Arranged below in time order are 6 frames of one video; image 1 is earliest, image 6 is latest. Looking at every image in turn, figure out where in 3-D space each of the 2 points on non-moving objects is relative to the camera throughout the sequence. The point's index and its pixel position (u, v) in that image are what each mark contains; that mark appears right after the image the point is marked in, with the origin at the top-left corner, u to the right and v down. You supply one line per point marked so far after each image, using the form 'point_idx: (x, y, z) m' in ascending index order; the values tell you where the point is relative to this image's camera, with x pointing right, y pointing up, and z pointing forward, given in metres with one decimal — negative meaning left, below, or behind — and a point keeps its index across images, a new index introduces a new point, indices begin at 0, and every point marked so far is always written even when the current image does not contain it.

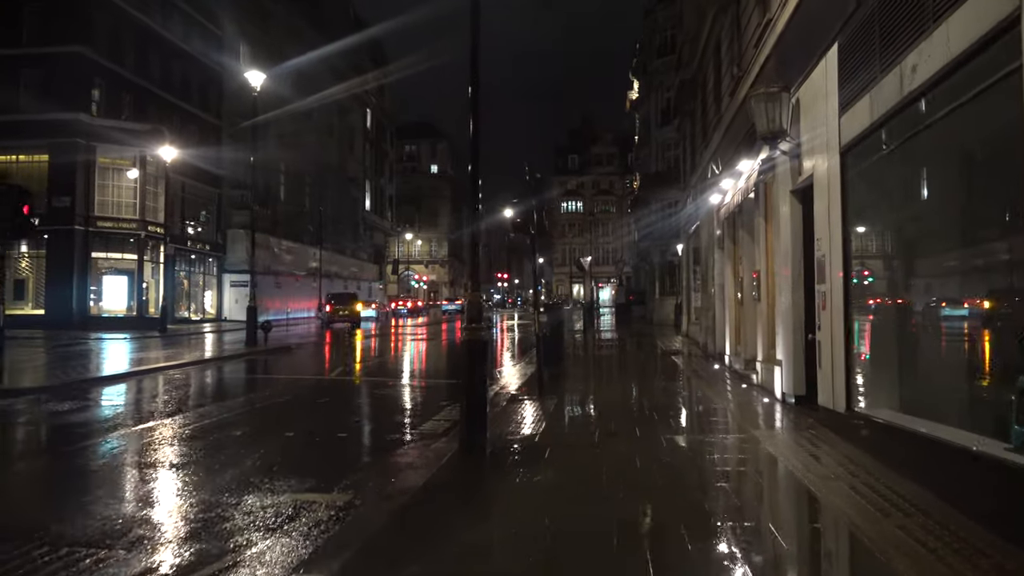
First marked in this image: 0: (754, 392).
0: (+3.9, -1.7, +11.7) m
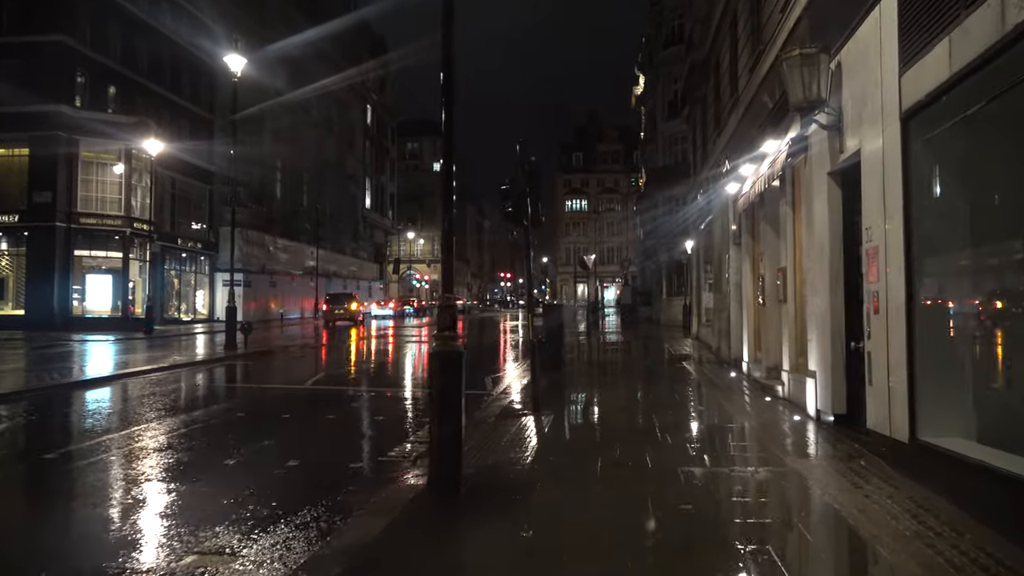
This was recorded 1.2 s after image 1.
0: (+3.7, -1.7, +10.2) m
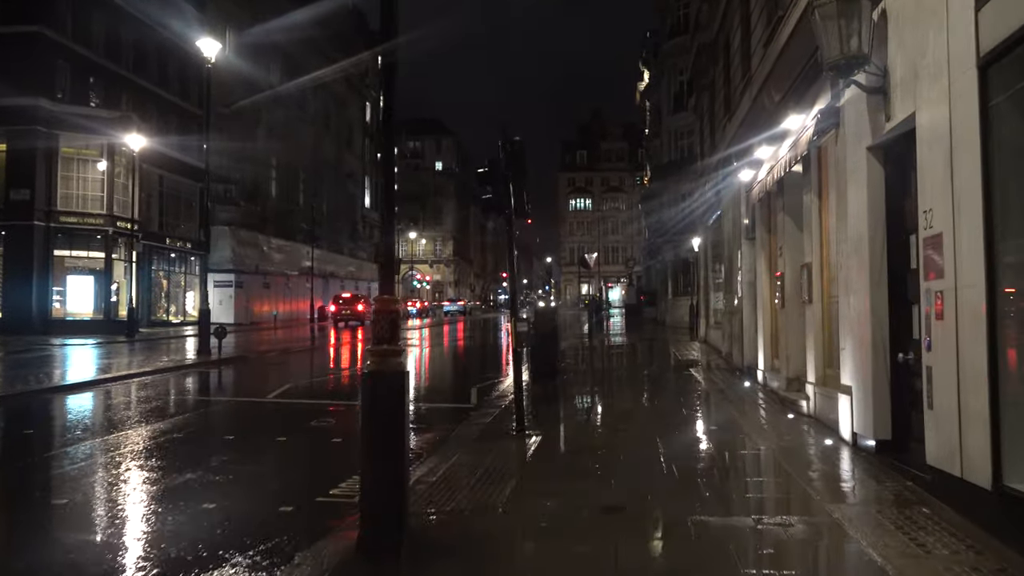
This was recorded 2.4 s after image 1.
0: (+3.5, -1.7, +8.8) m
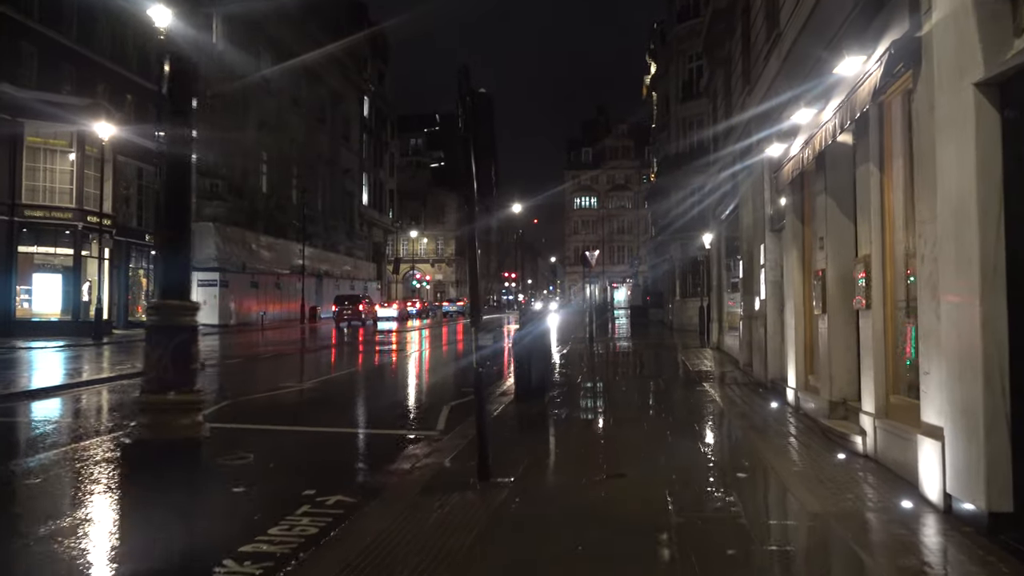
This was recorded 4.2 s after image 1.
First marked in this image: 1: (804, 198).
0: (+3.2, -1.7, +6.6) m
1: (+4.0, +1.2, +10.1) m
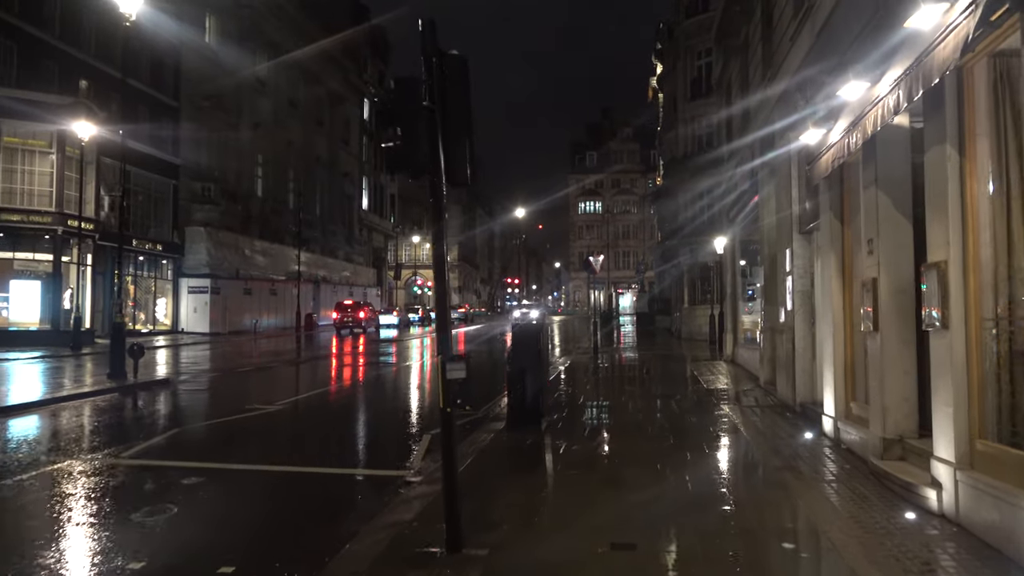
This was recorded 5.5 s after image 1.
0: (+3.0, -1.8, +5.1) m
1: (+3.9, +1.1, +8.6) m
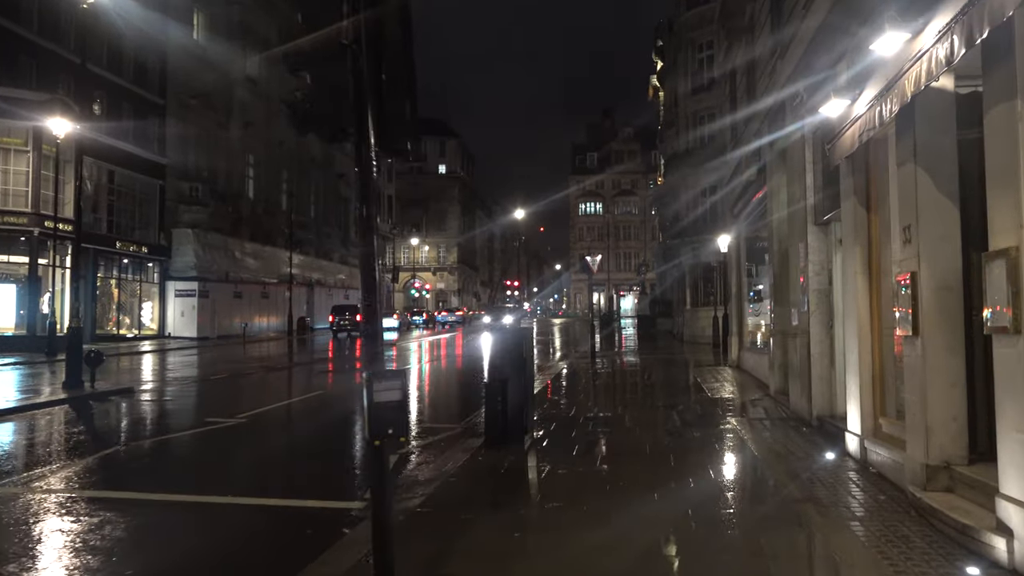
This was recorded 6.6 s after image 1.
0: (+2.7, -1.7, +3.9) m
1: (+3.6, +1.1, +7.5) m
